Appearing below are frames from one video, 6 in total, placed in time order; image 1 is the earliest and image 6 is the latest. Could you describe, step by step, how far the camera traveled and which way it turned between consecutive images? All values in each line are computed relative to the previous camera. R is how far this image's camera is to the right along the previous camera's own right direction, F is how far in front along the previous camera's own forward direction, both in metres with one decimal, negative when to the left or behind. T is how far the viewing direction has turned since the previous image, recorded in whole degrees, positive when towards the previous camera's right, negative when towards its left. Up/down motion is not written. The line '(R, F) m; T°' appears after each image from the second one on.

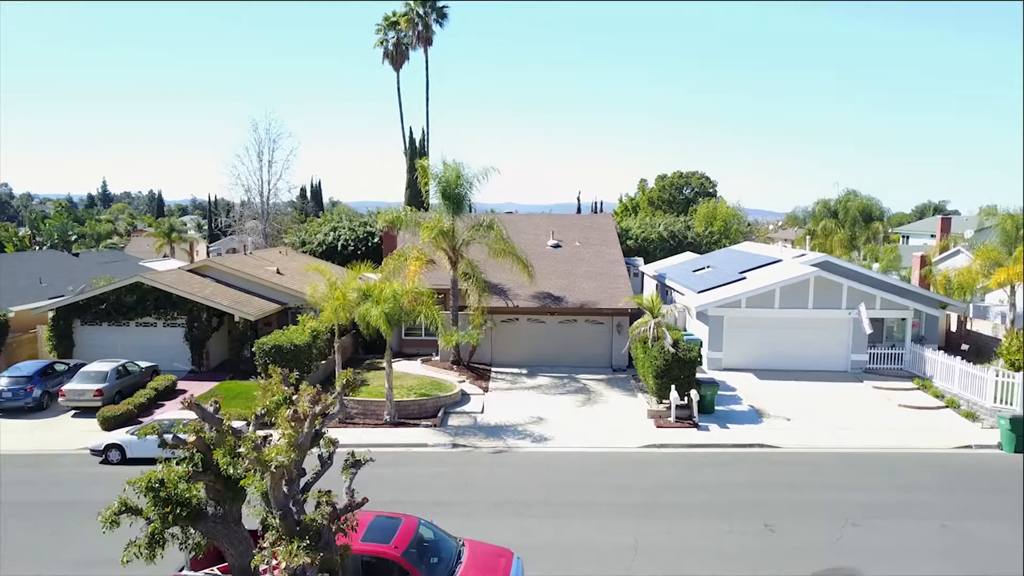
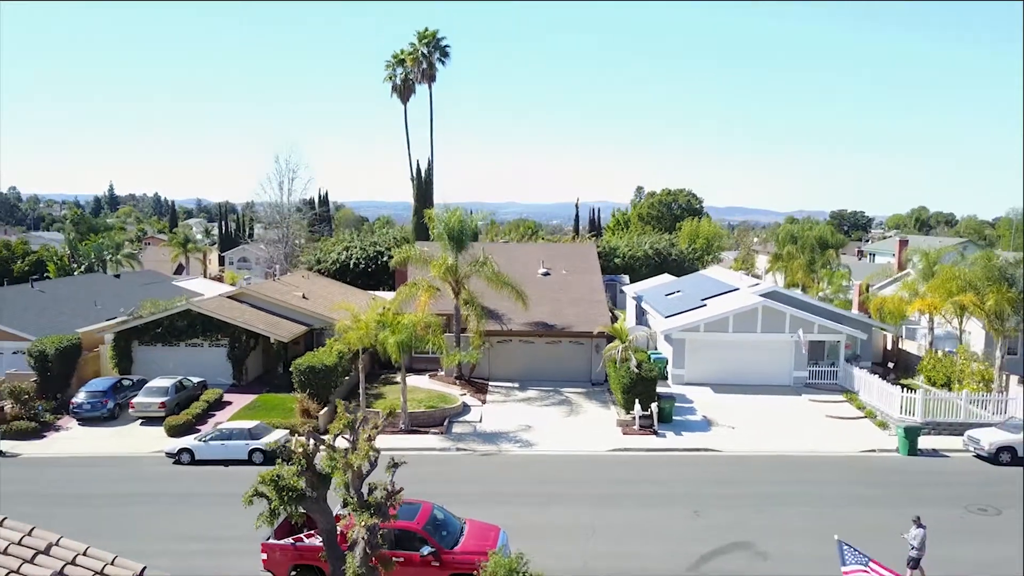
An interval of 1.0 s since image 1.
(+0.2, -3.2) m; 0°
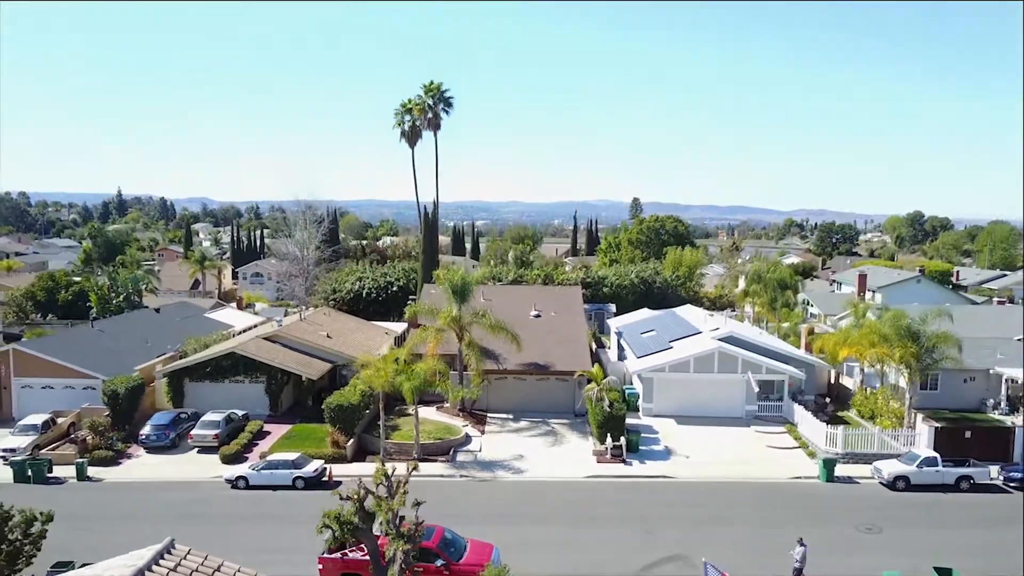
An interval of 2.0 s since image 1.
(+0.2, -3.8) m; 0°
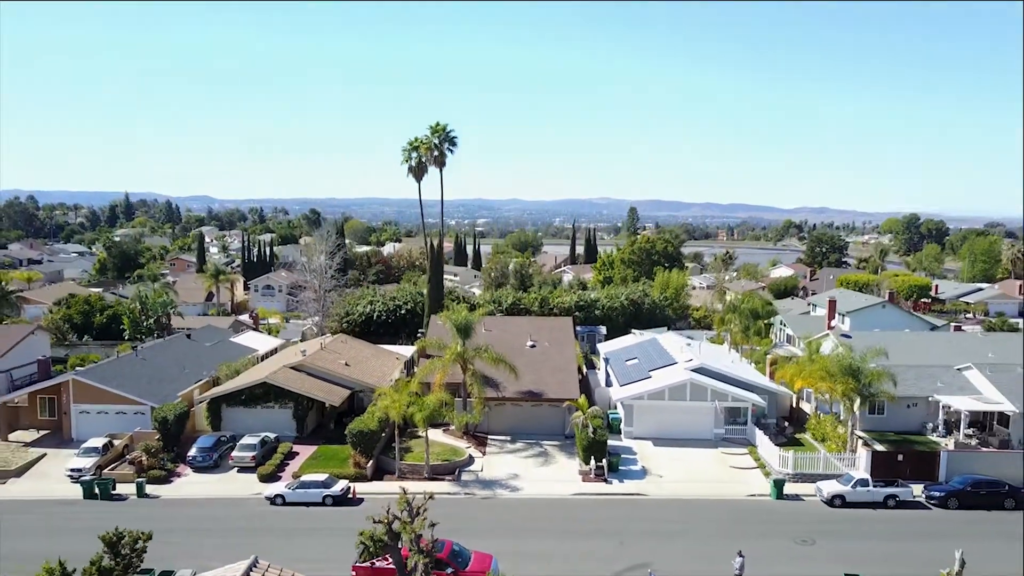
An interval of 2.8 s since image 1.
(+0.2, -3.5) m; 0°
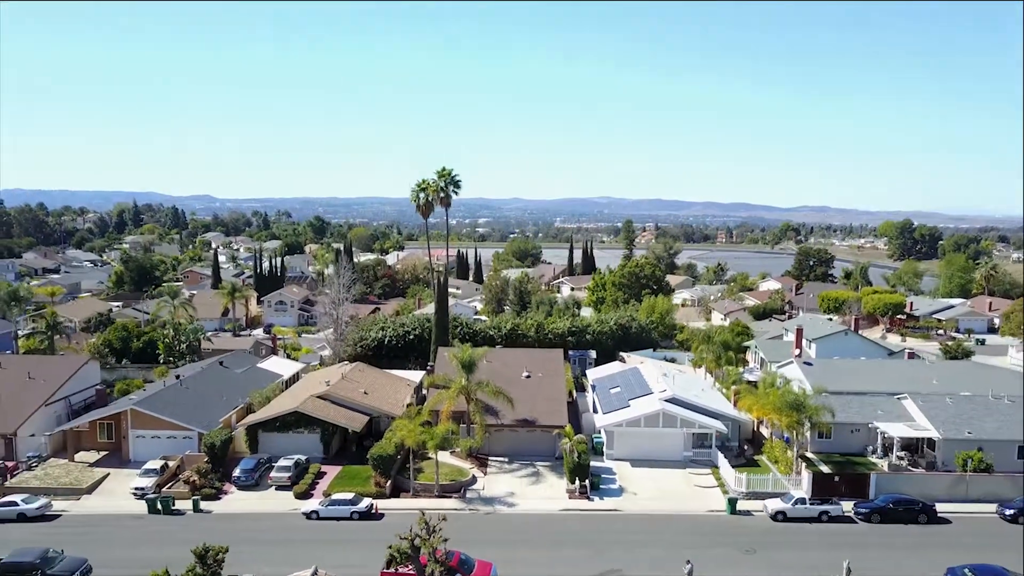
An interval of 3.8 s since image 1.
(+0.2, -4.5) m; 0°
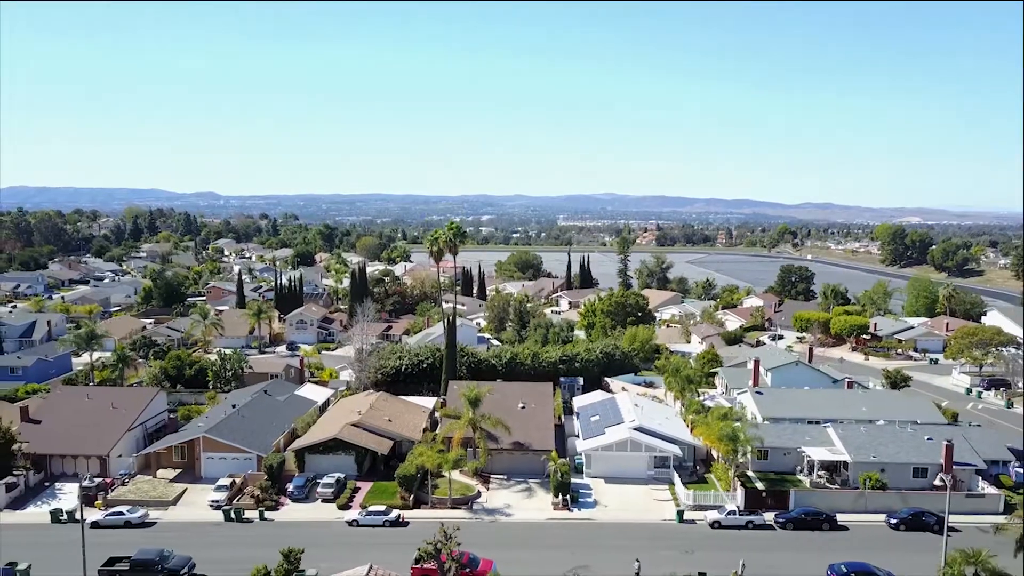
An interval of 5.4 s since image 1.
(+0.3, -7.9) m; 0°
